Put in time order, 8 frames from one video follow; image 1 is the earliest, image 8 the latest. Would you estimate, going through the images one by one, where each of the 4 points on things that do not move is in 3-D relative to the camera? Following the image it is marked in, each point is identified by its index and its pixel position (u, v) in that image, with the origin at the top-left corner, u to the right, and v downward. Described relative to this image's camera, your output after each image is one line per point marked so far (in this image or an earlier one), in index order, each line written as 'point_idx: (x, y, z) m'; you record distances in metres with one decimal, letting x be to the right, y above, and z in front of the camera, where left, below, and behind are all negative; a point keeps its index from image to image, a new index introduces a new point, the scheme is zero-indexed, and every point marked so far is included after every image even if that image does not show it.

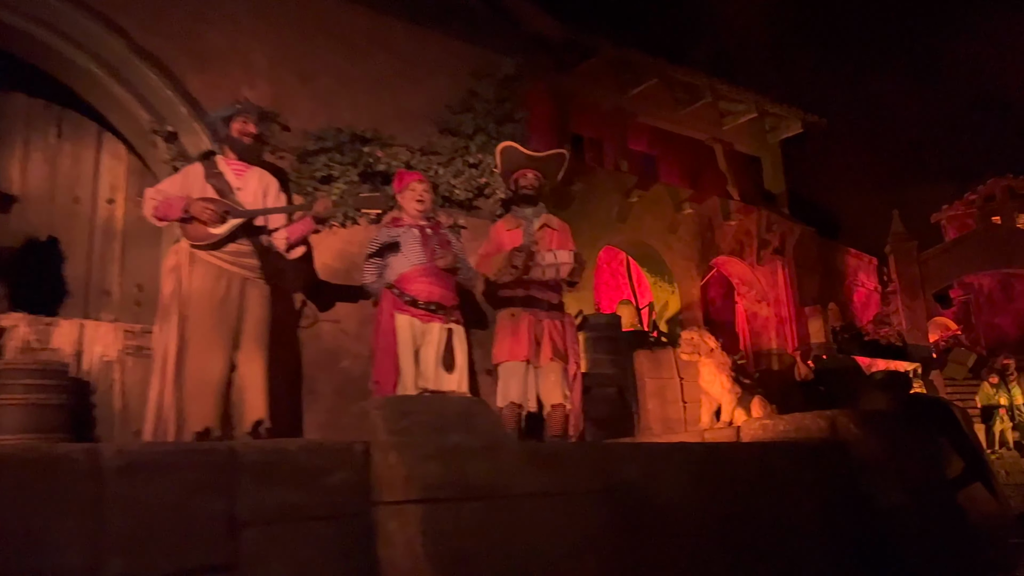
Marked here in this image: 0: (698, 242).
0: (+3.1, +0.8, +13.7) m
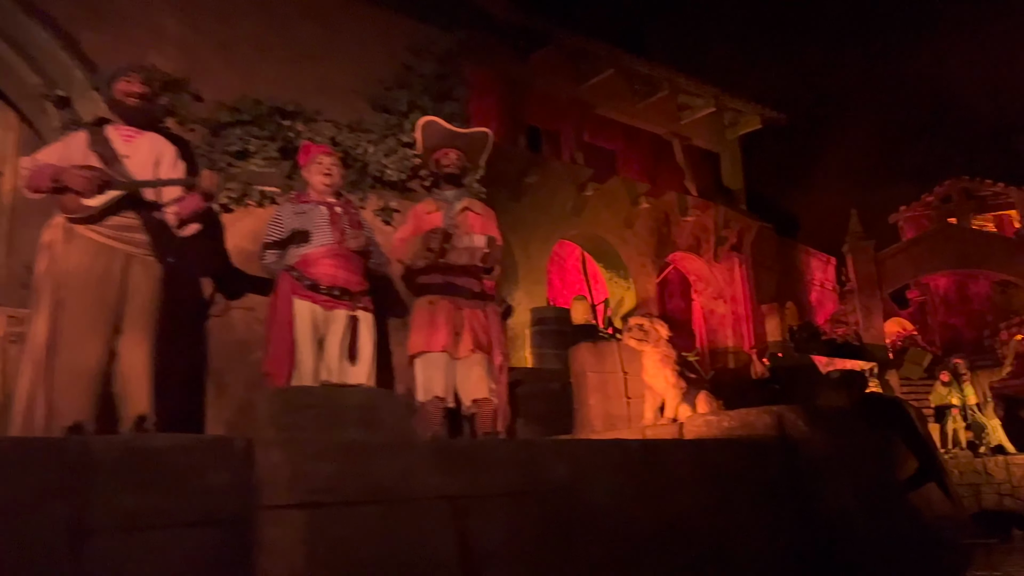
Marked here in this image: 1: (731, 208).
0: (+2.4, +0.8, +13.4) m
1: (+4.0, +1.4, +14.9) m
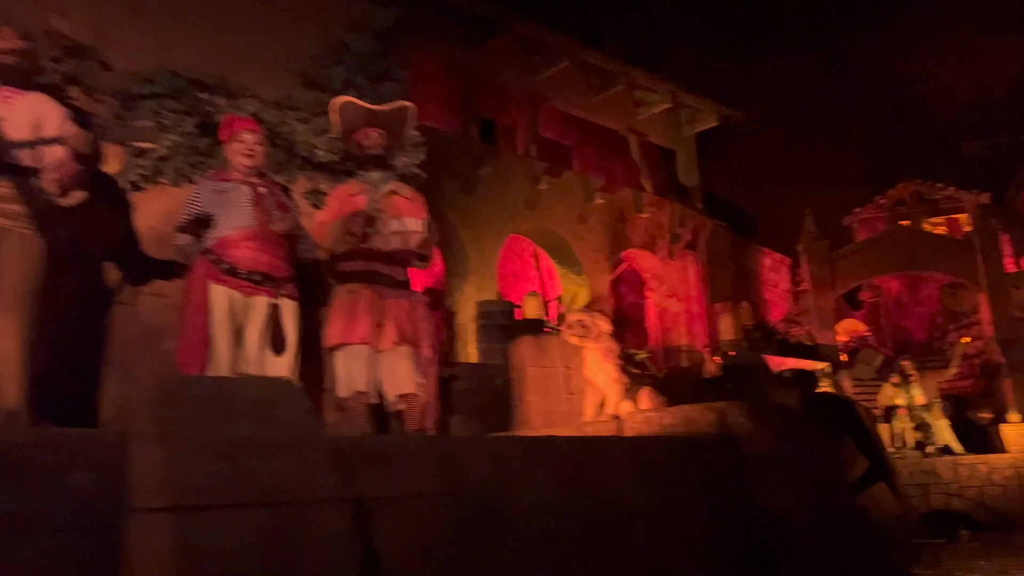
0: (+1.6, +0.9, +13.2) m
1: (+3.1, +1.5, +14.8) m
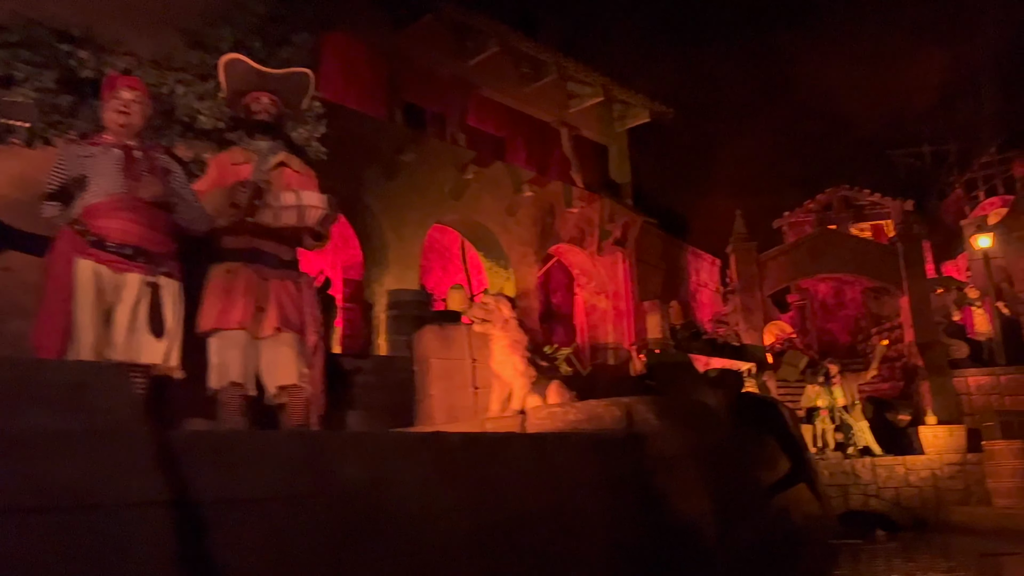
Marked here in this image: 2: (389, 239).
0: (+0.4, +1.0, +12.9) m
1: (+1.9, +1.5, +14.6) m
2: (-1.6, +0.6, +10.6) m
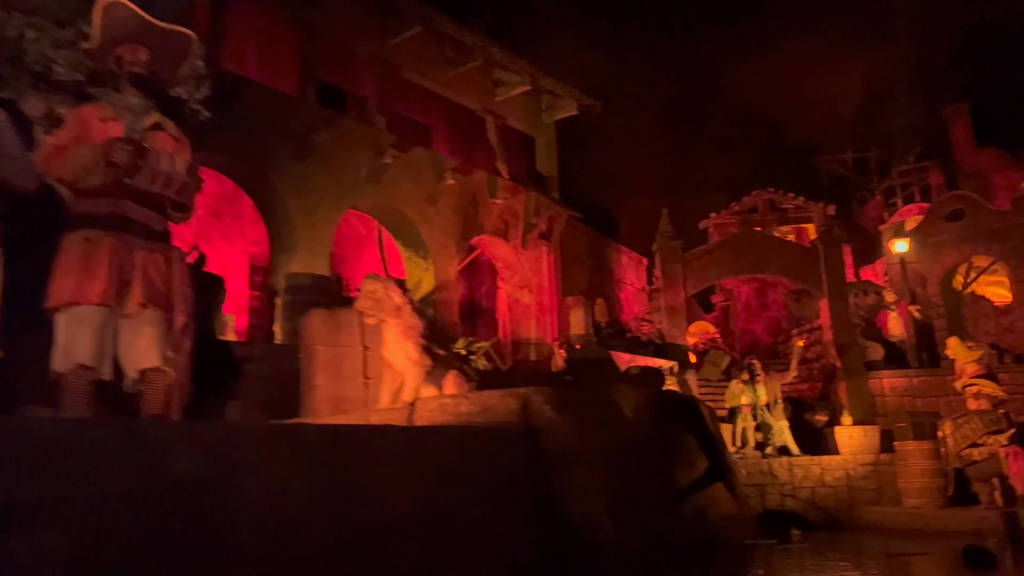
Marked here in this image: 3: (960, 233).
0: (-0.8, +1.1, +12.5) m
1: (+0.5, +1.6, +14.3) m
2: (-2.6, +0.8, +10.0) m
3: (+10.0, +1.3, +18.3) m
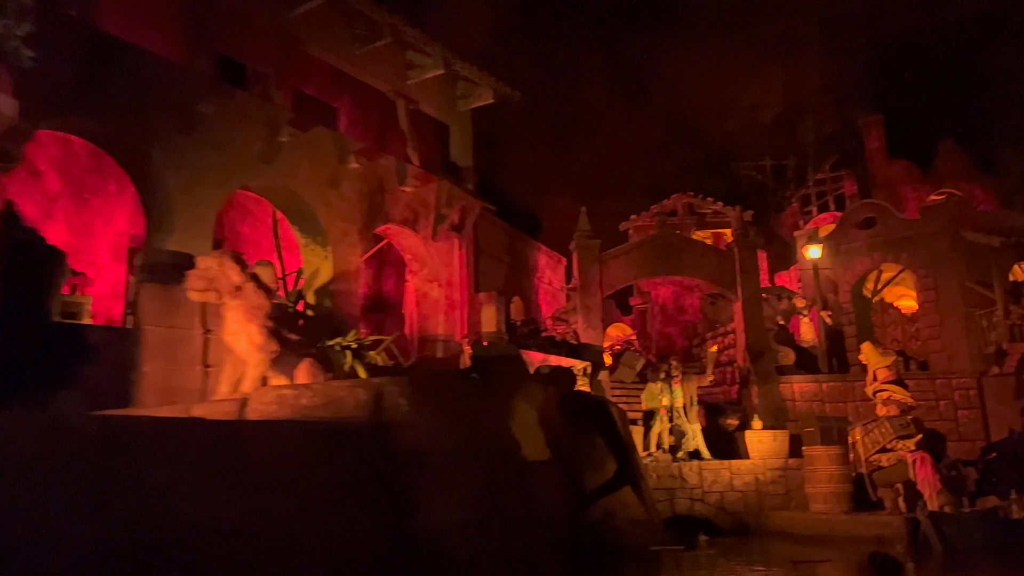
0: (-2.1, +1.2, +11.8) m
1: (-0.9, +1.7, +13.7) m
2: (-3.7, +1.0, +9.1) m
3: (+8.1, +1.1, +18.6) m
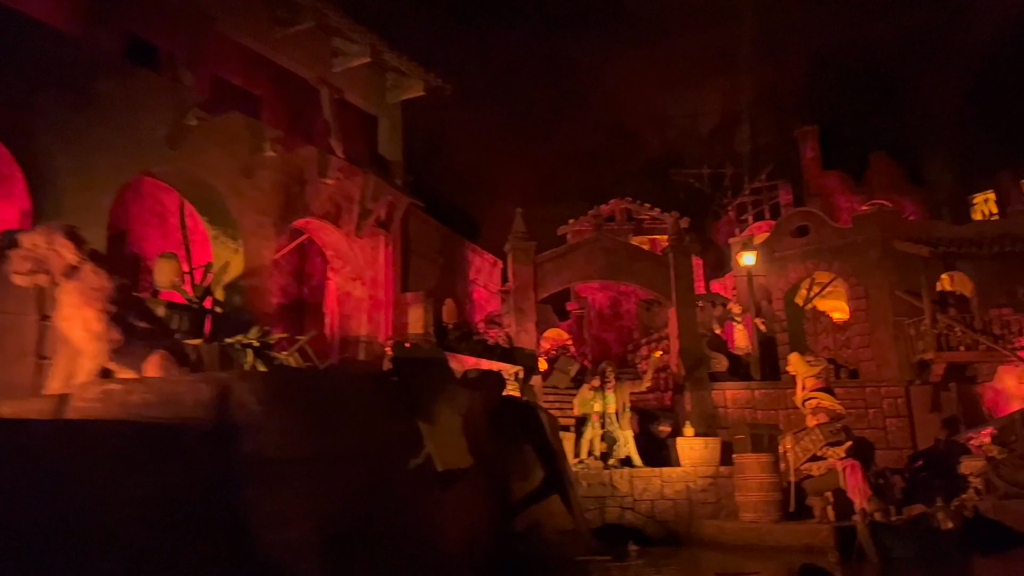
0: (-3.1, +1.3, +11.1) m
1: (-2.1, +1.7, +13.1) m
2: (-4.5, +1.1, +8.4) m
3: (+6.6, +0.9, +18.6) m
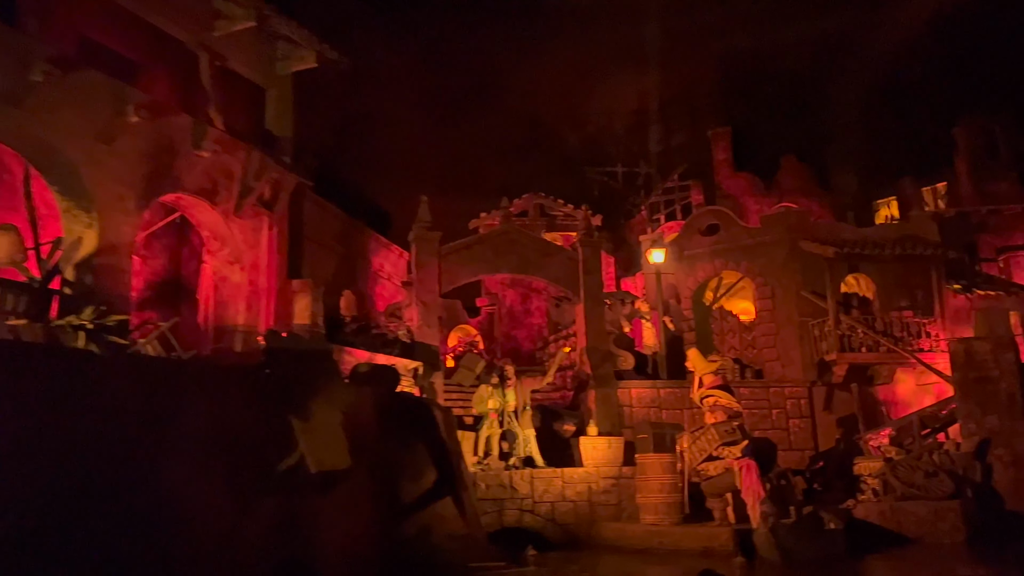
0: (-4.5, +1.5, +10.1) m
1: (-3.6, +1.9, +12.1) m
2: (-5.6, +1.3, +7.2) m
3: (+4.5, +0.9, +18.4) m
